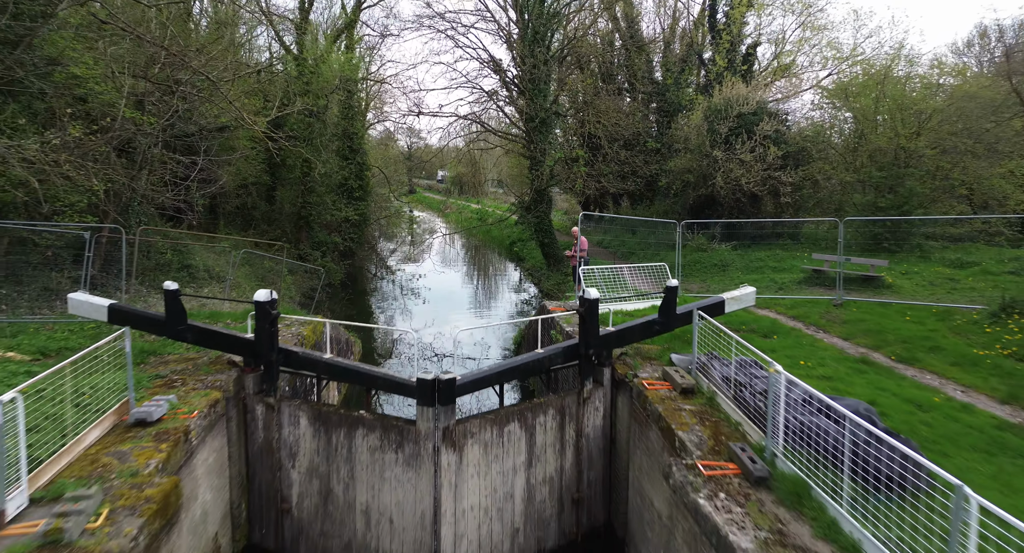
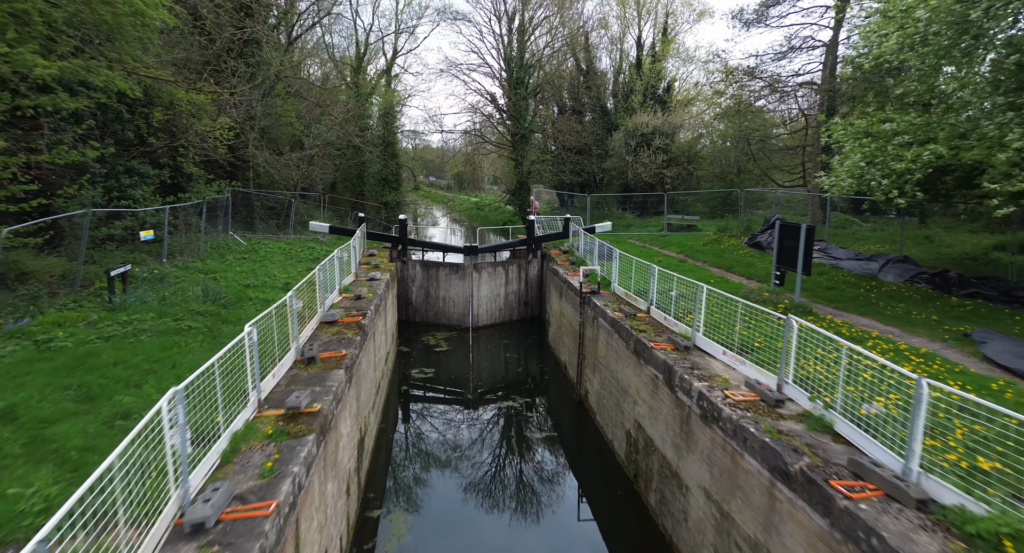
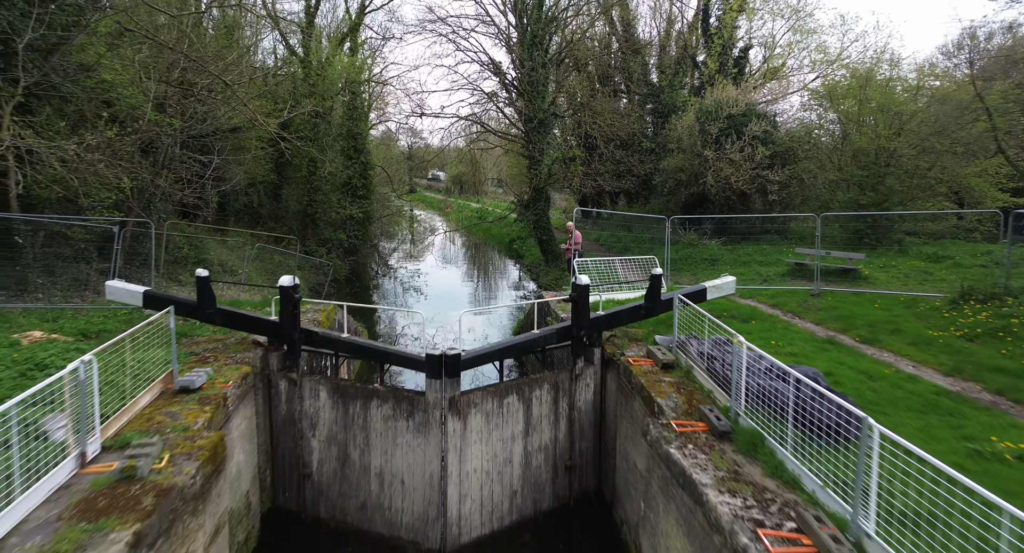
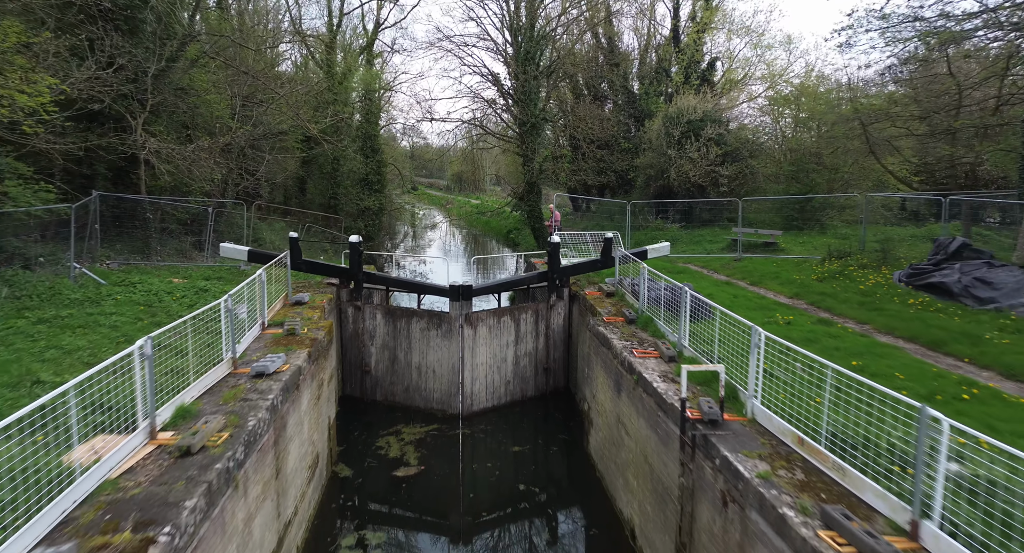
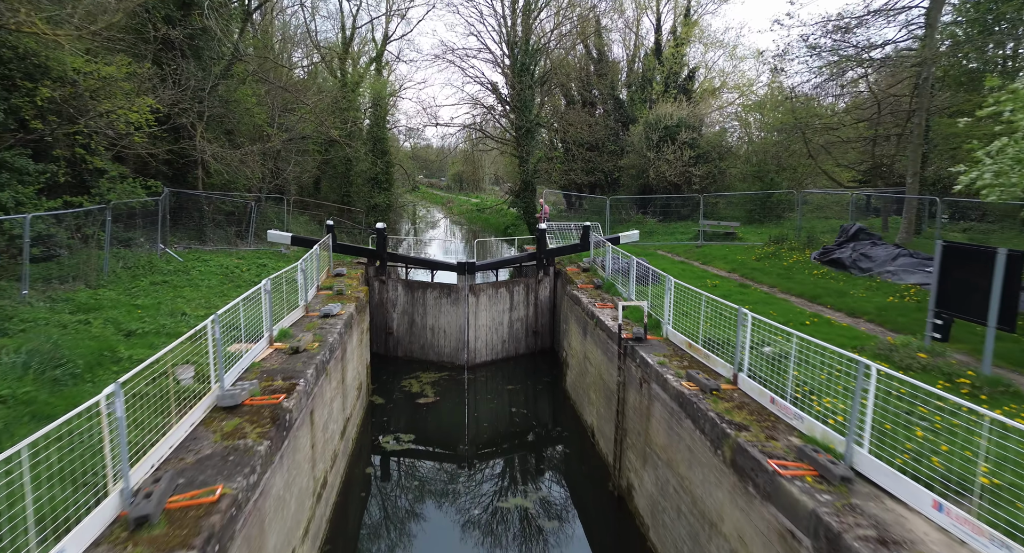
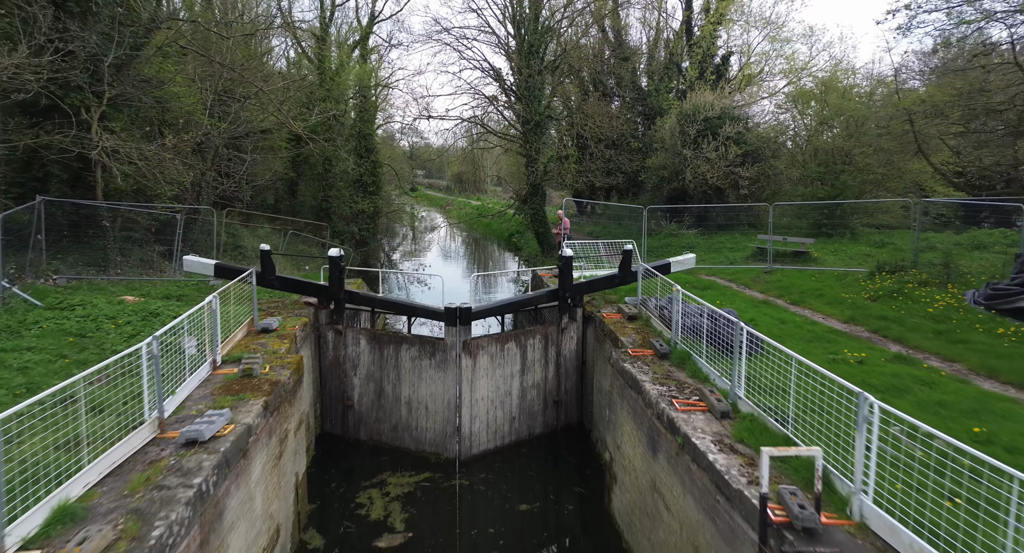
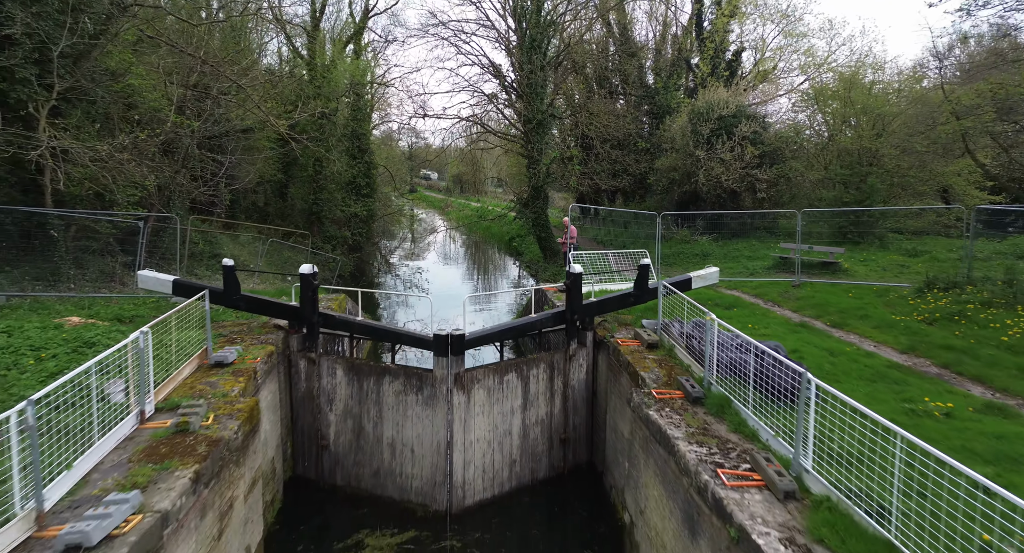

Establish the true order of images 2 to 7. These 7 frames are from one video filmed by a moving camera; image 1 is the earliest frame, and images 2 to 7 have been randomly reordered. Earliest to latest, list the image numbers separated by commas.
3, 7, 6, 4, 5, 2
